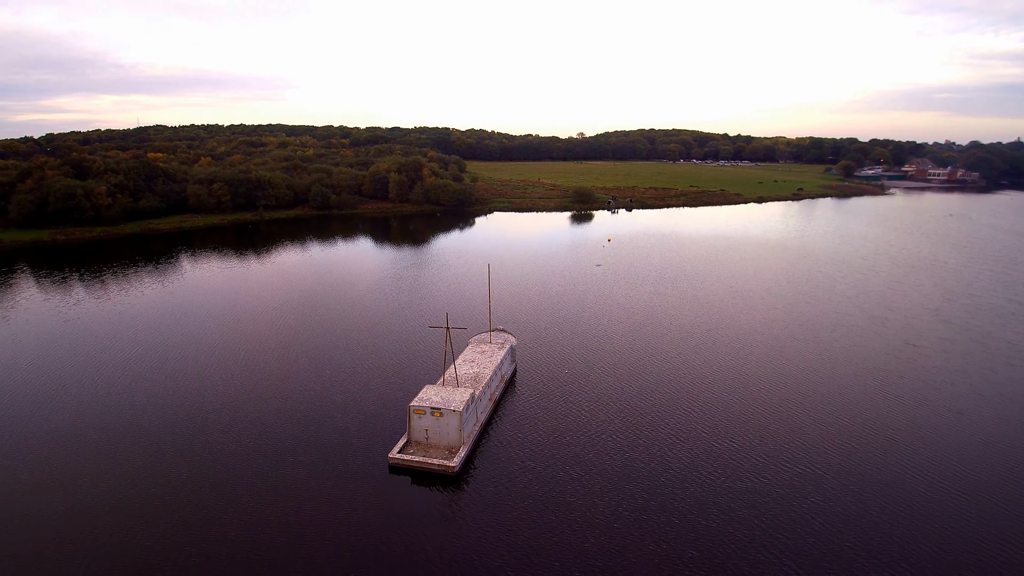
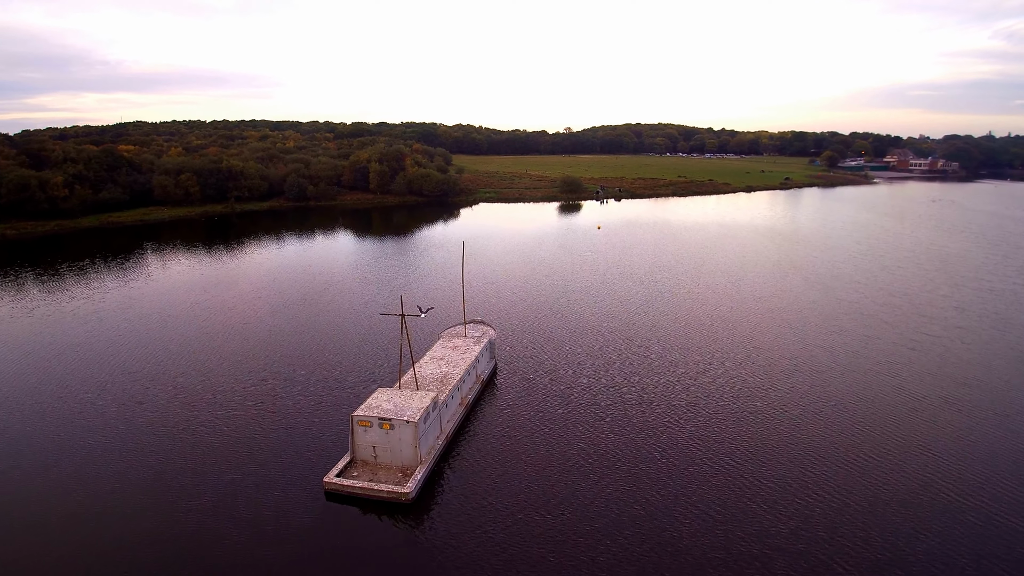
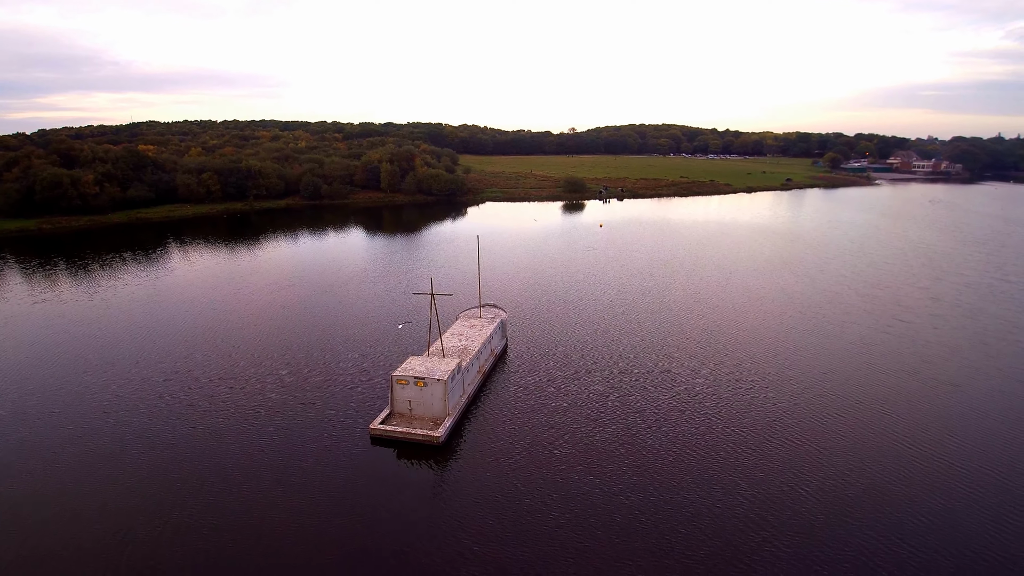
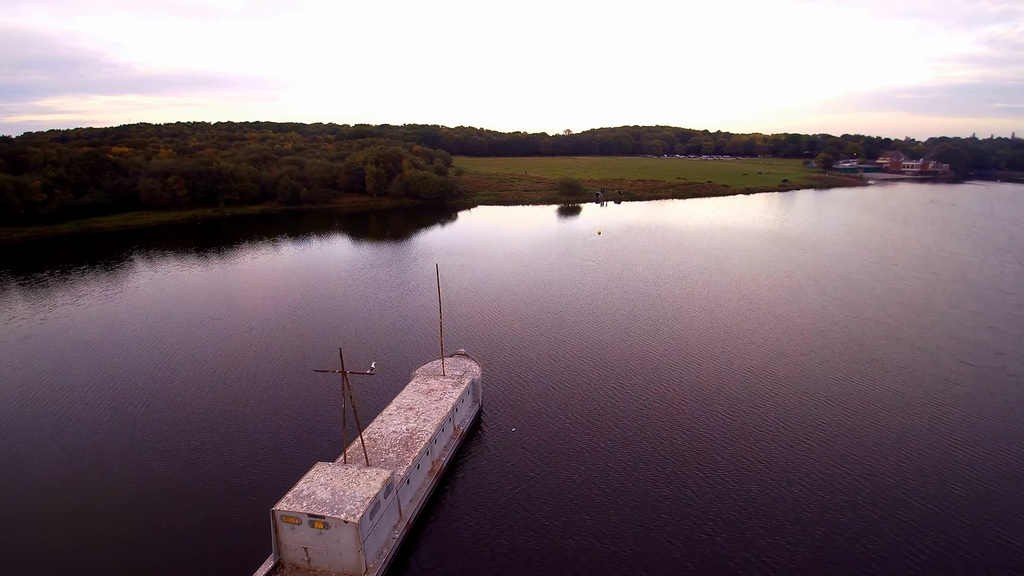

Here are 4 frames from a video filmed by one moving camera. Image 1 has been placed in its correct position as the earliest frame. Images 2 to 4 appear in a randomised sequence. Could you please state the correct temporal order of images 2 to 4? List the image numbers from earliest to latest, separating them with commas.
3, 2, 4
